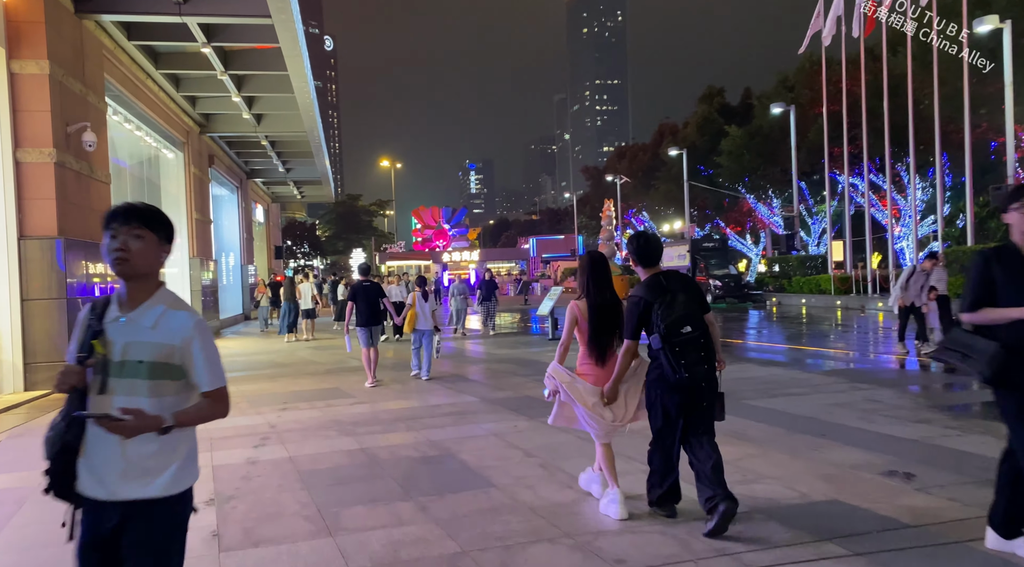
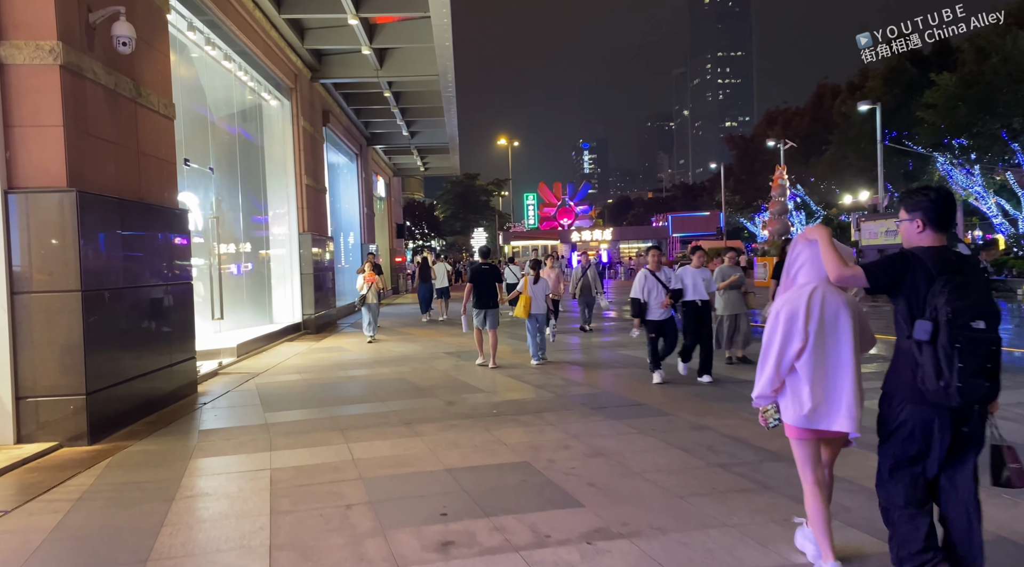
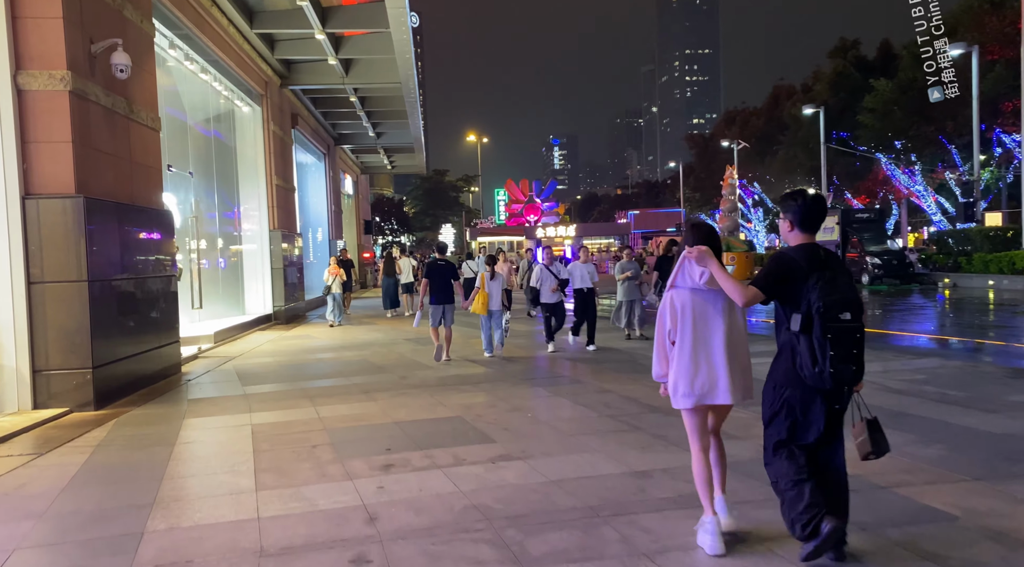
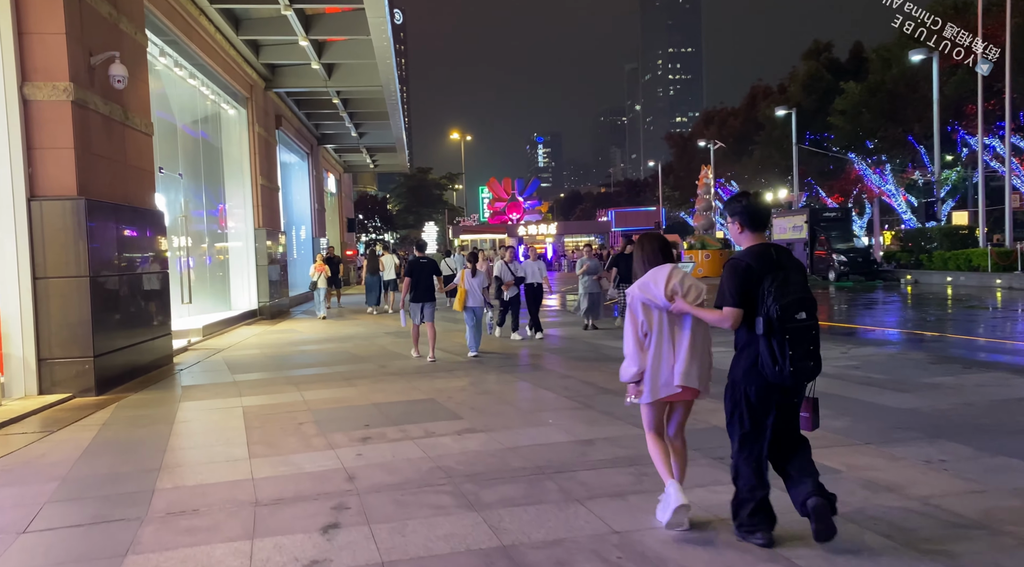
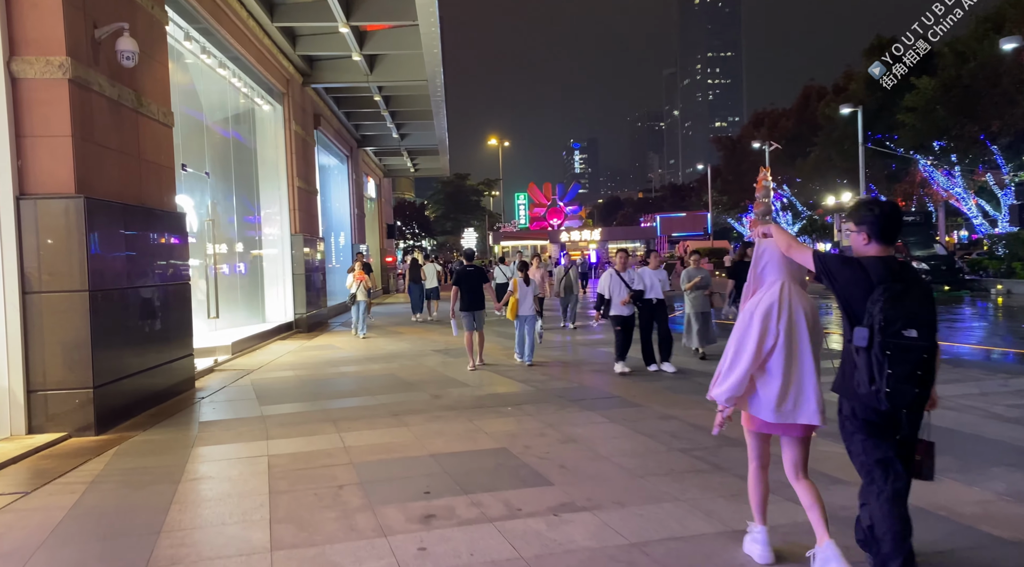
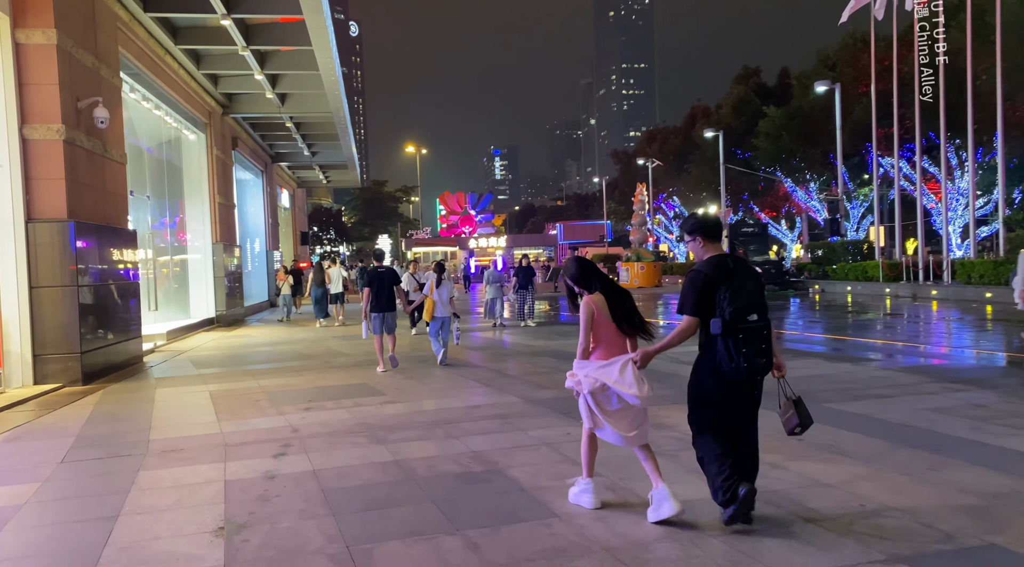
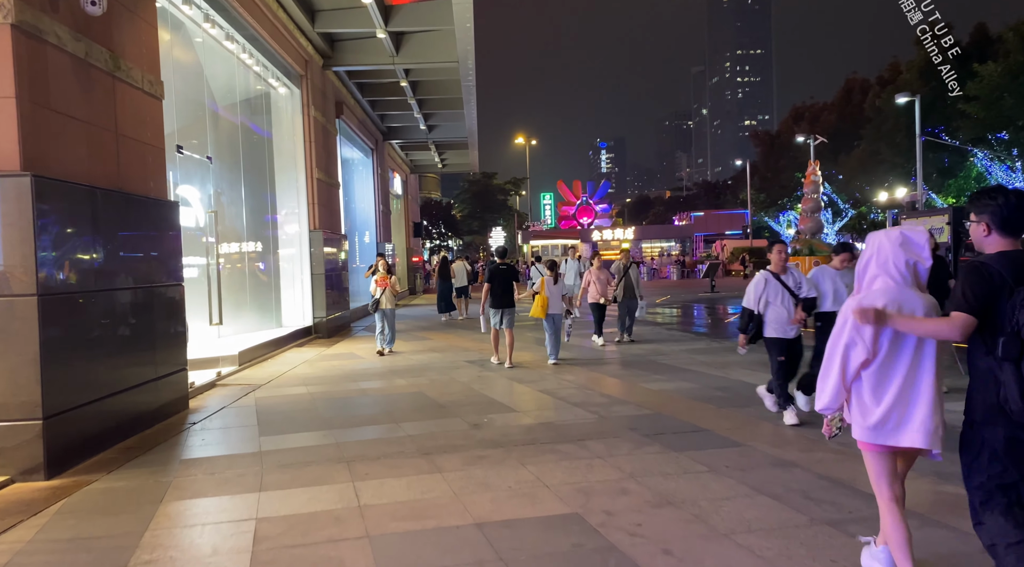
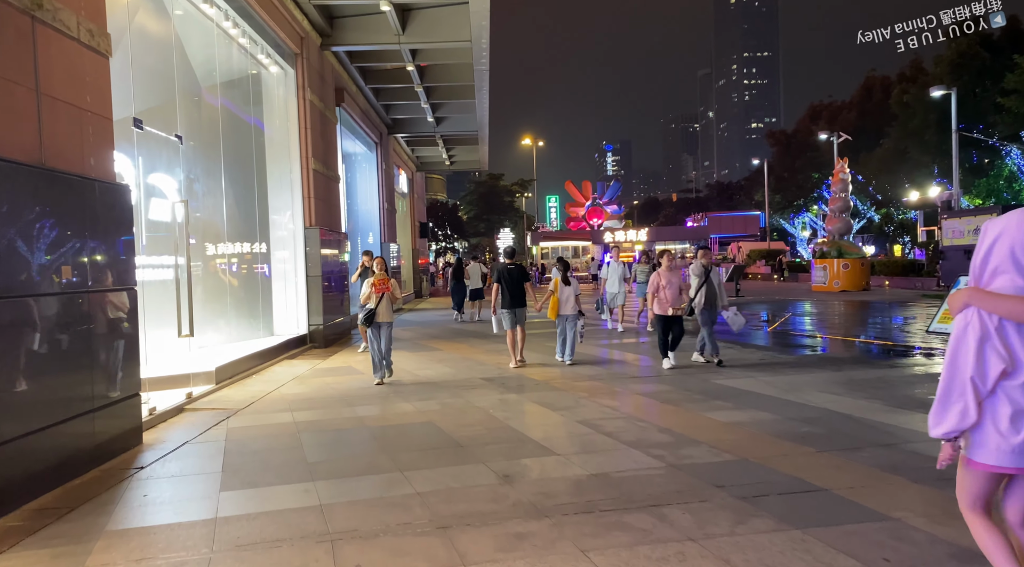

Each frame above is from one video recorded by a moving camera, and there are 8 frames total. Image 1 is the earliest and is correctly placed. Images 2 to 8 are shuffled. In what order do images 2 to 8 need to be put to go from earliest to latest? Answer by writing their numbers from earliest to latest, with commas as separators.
6, 4, 3, 5, 2, 7, 8
